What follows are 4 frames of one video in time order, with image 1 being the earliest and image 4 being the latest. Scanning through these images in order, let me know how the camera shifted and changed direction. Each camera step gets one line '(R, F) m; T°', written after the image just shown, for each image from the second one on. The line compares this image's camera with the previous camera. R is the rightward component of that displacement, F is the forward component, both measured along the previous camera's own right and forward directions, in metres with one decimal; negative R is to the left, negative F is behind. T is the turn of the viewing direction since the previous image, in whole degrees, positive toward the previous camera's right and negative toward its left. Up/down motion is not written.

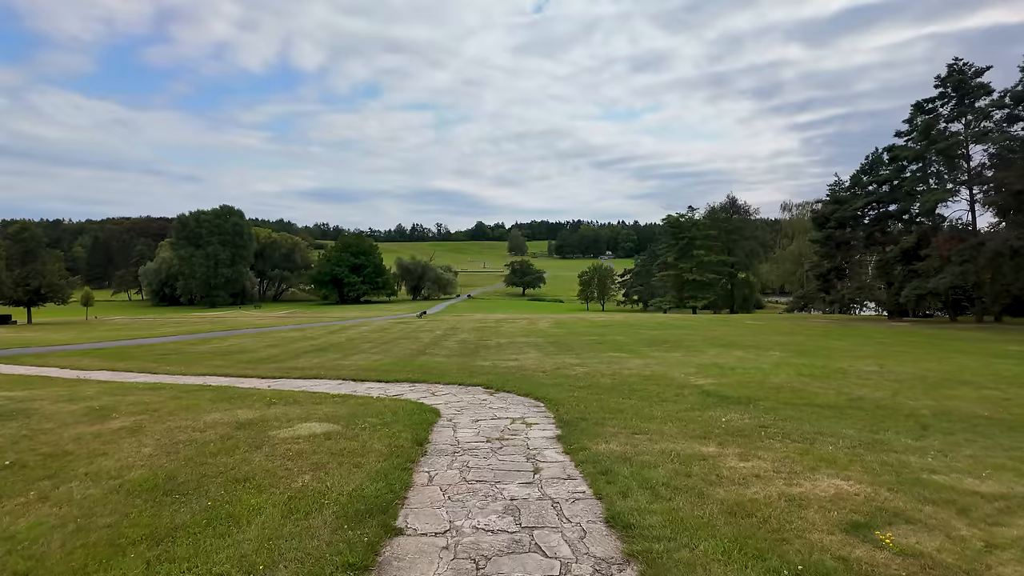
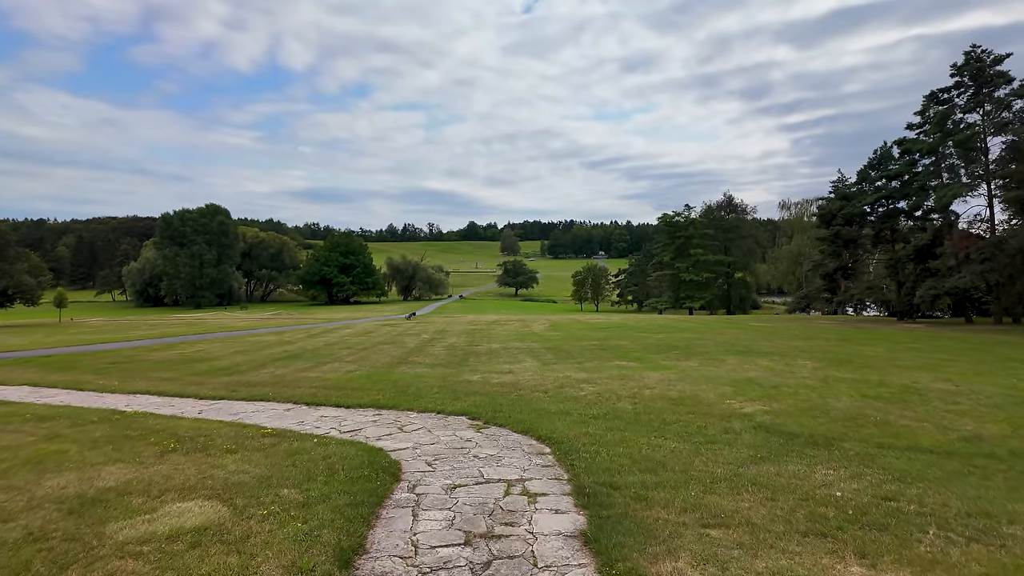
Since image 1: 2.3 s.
(0.0, +2.4) m; +1°
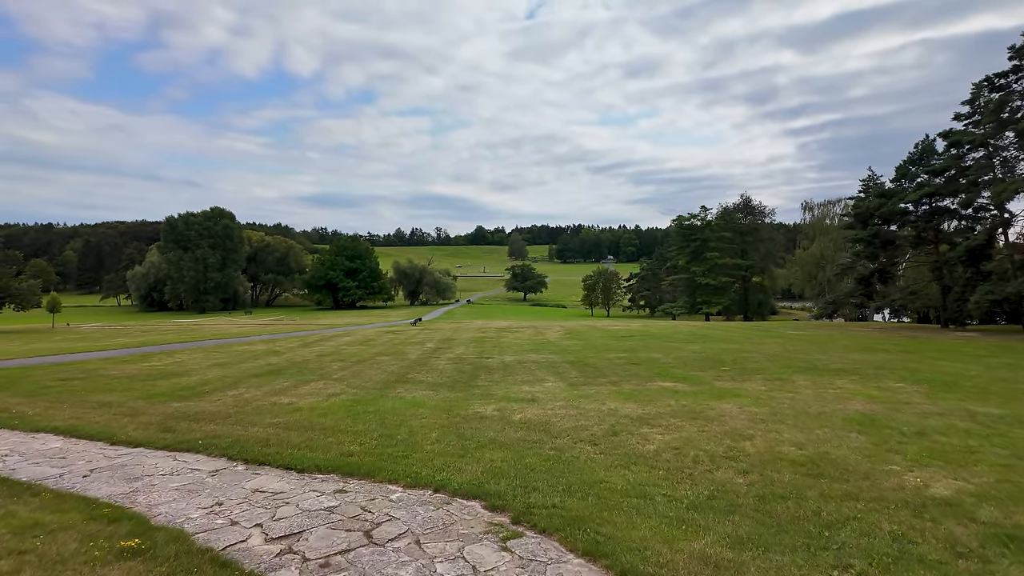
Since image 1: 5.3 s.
(-0.3, +3.1) m; -1°
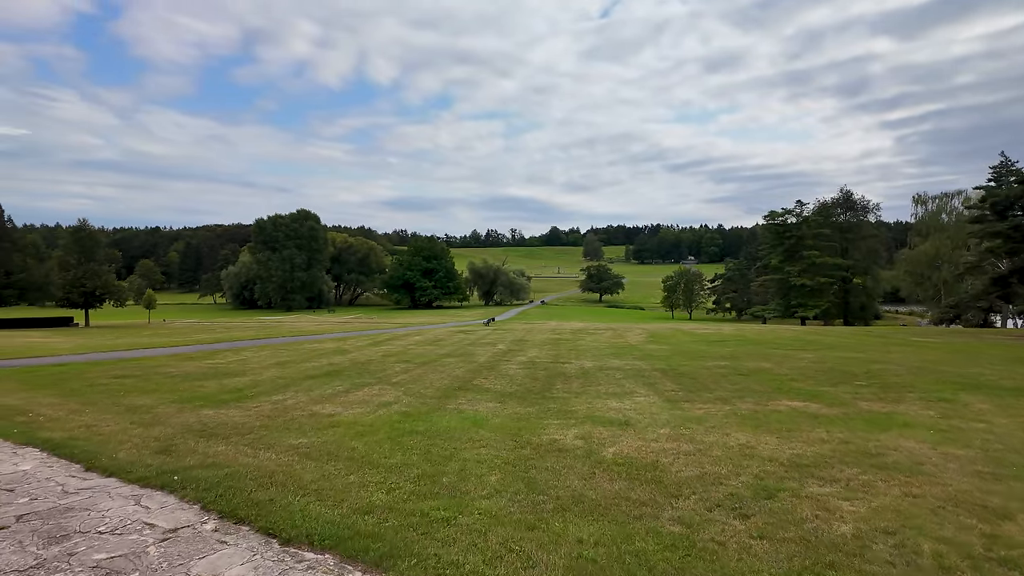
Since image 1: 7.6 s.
(-0.2, +2.4) m; -7°
